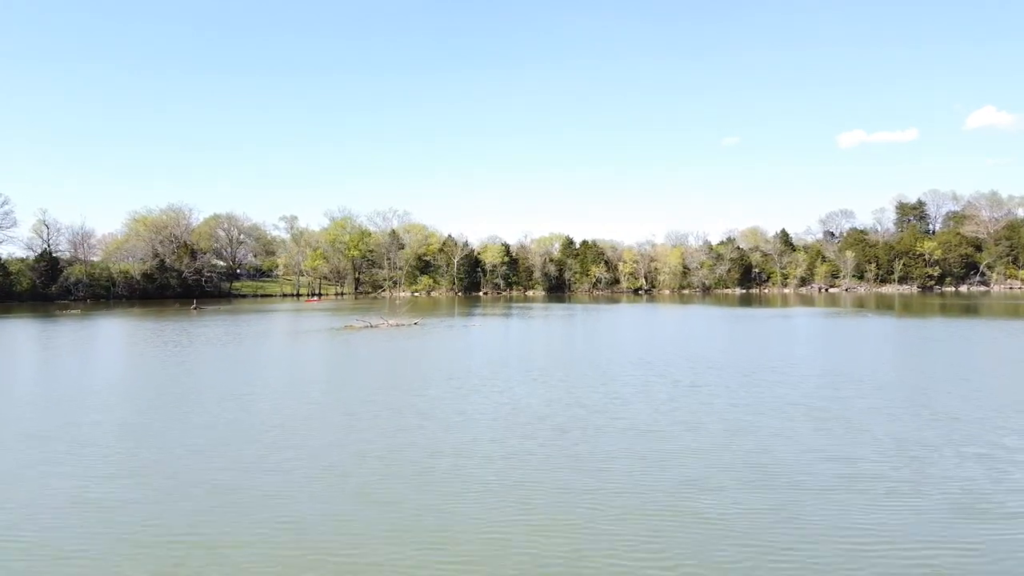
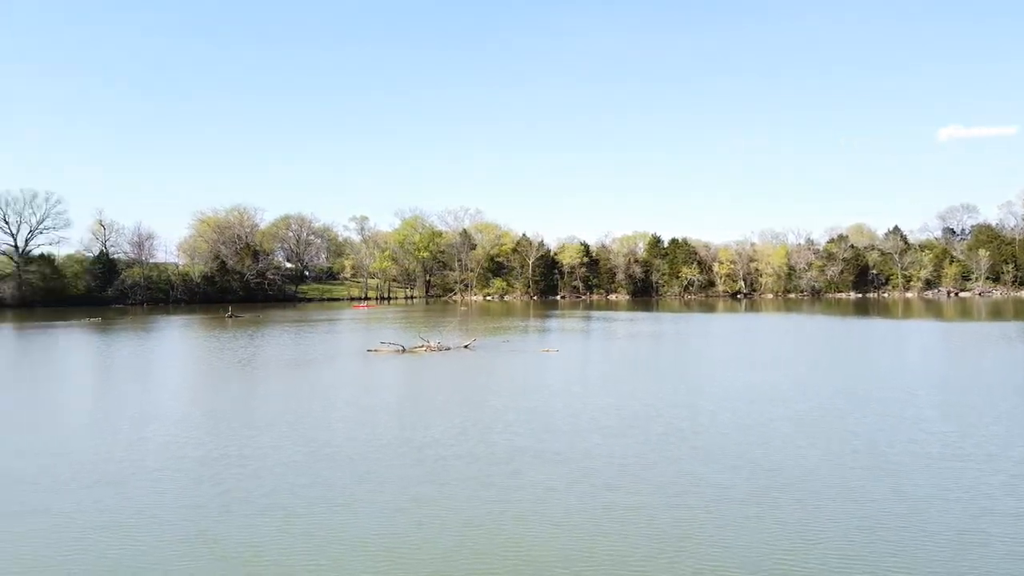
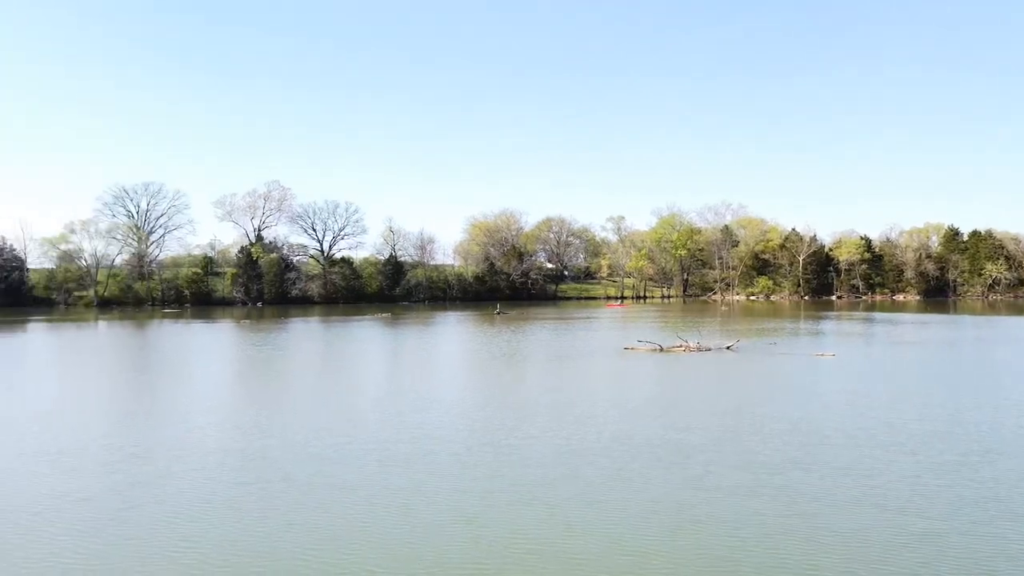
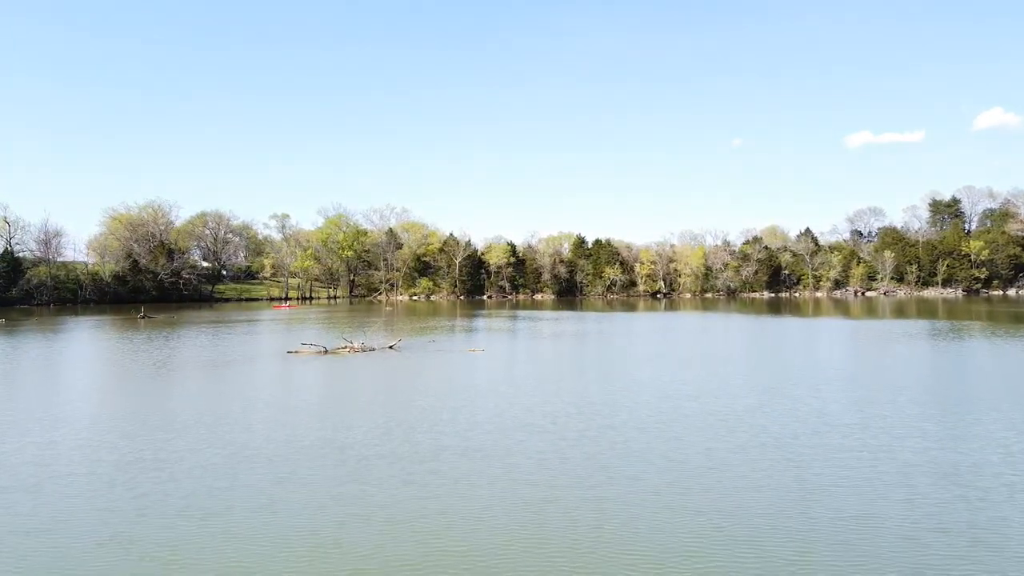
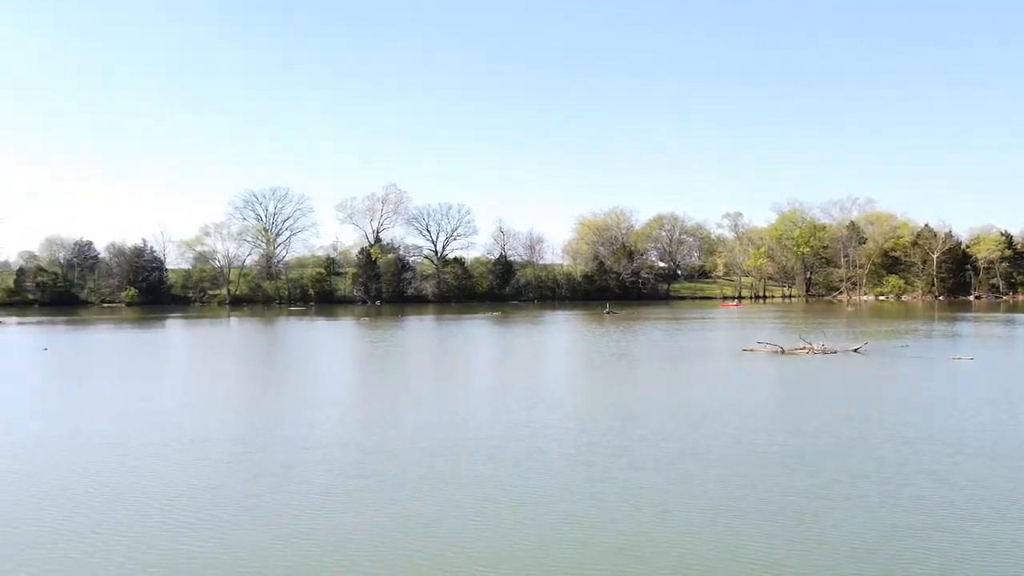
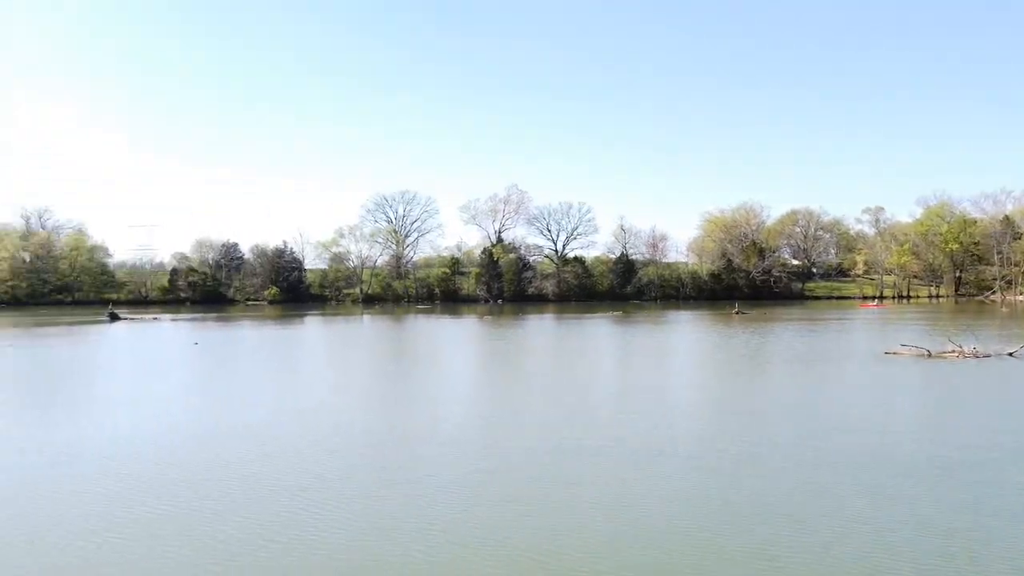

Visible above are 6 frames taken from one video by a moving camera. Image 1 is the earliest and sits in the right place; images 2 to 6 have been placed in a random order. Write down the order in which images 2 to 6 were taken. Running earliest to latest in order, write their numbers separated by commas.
4, 2, 3, 5, 6
